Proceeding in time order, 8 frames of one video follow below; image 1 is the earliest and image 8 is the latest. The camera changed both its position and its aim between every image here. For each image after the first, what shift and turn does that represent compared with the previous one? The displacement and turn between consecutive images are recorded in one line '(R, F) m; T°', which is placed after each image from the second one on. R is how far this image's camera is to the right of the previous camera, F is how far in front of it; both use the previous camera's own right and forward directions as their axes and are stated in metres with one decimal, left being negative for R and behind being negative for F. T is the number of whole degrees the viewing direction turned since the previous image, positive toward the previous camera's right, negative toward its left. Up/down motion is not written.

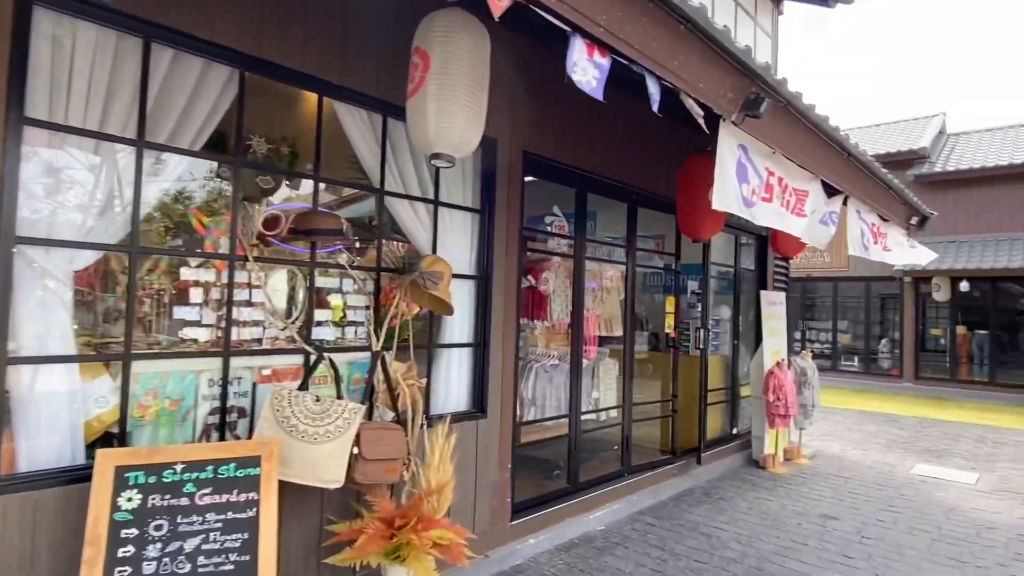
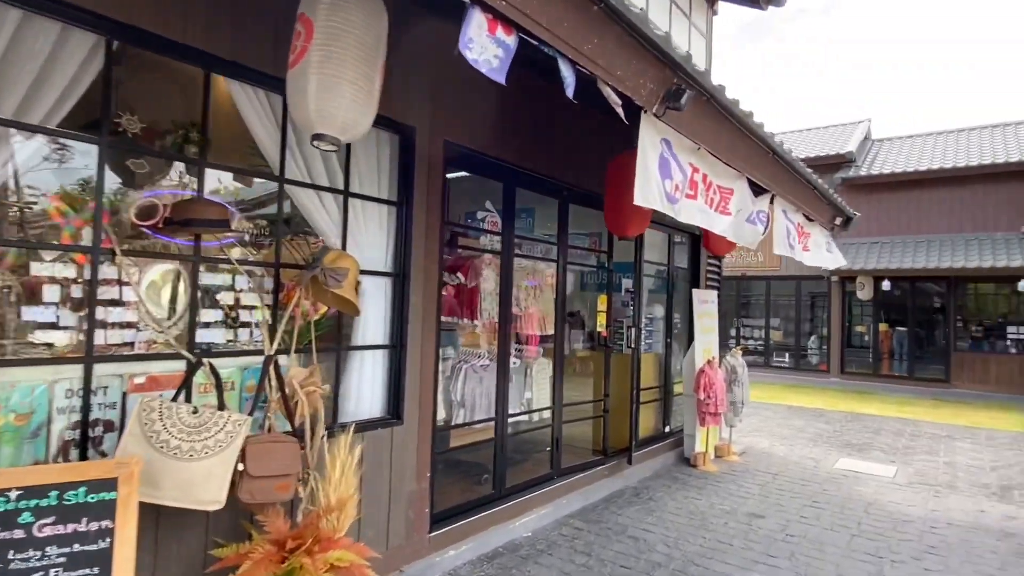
(+0.2, +0.2) m; +5°
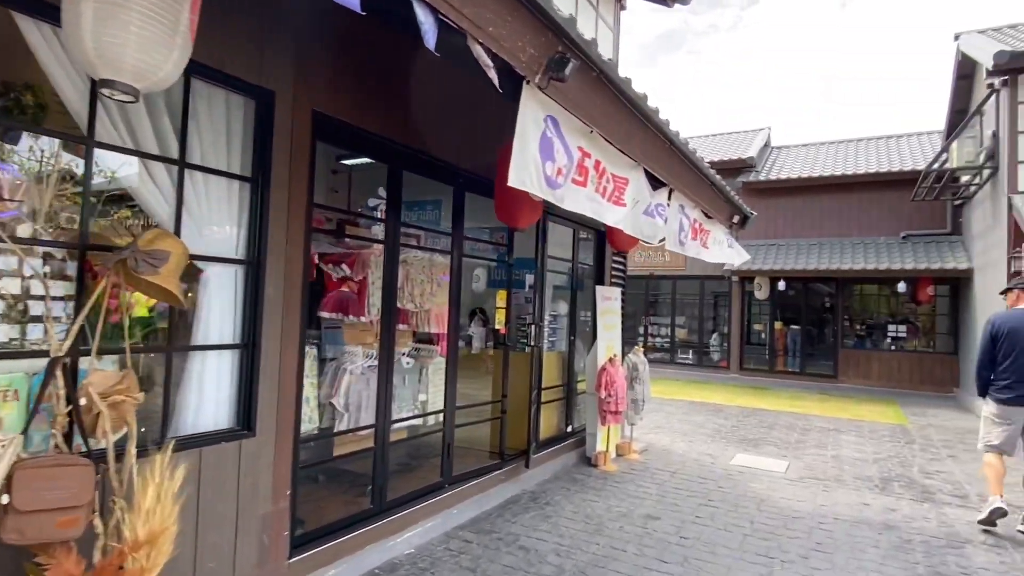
(+0.2, +0.3) m; +8°
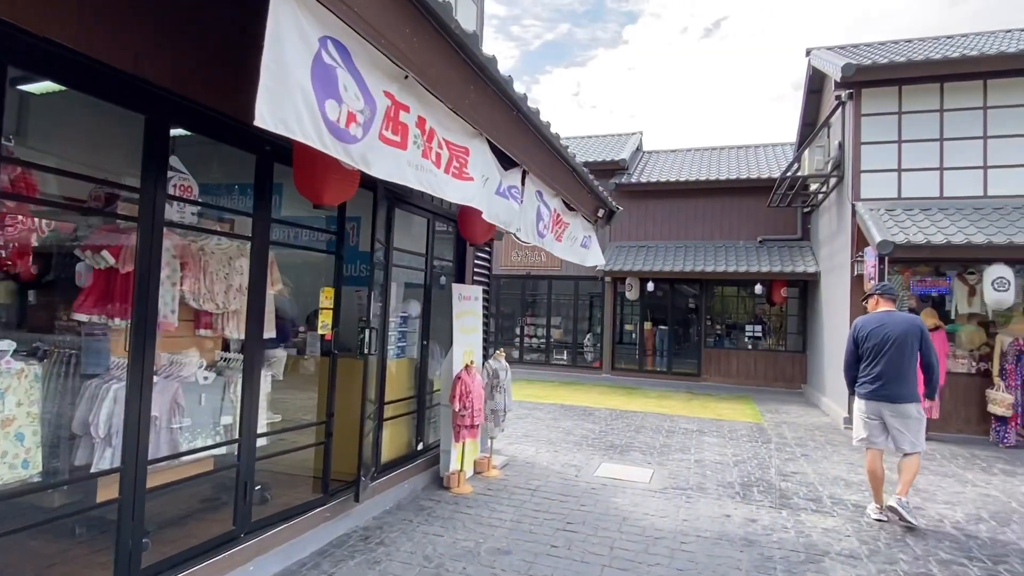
(+0.4, +0.7) m; +11°
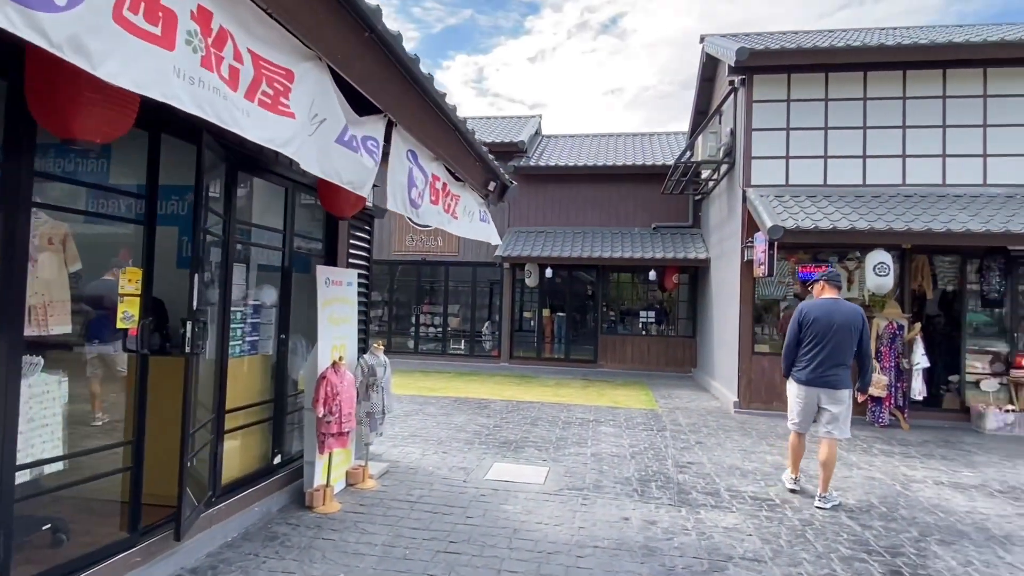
(+0.2, +0.6) m; +9°
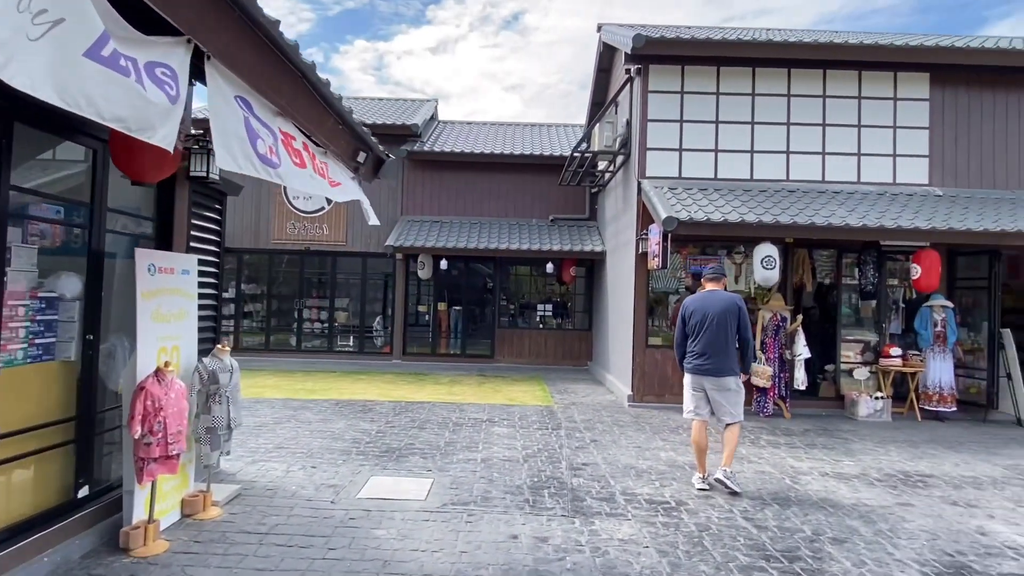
(+0.2, +0.6) m; +9°
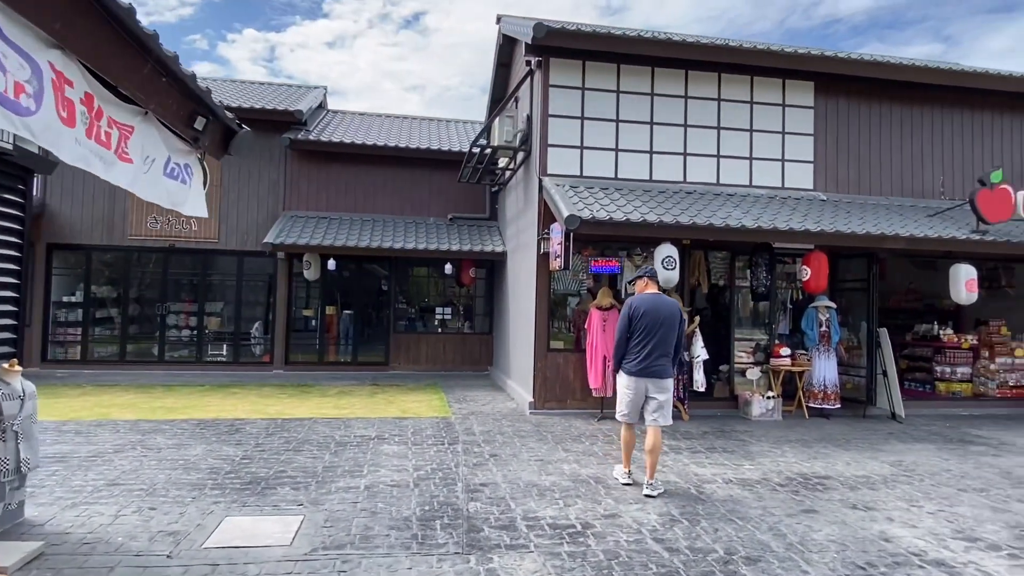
(+0.1, +0.6) m; +9°
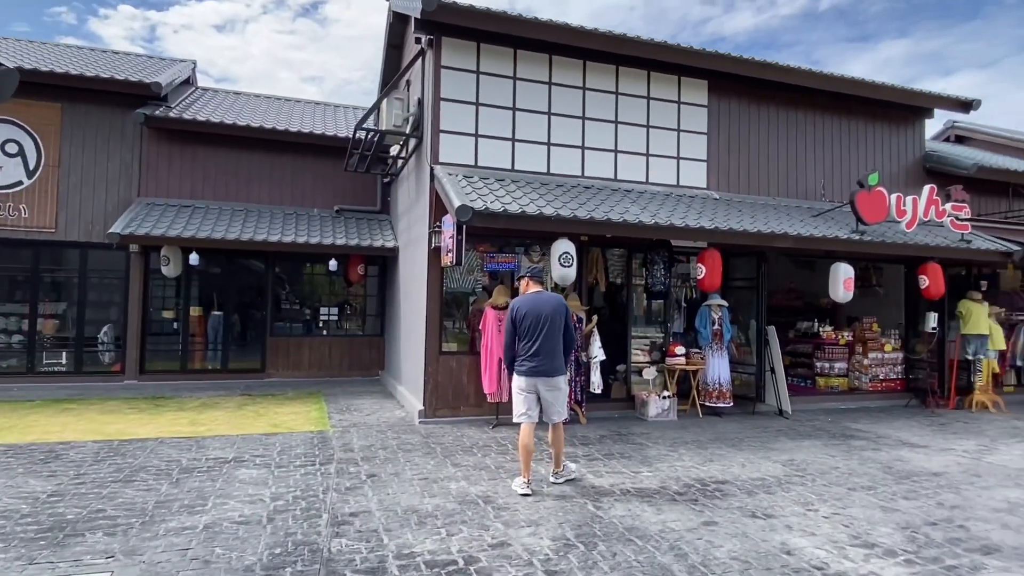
(+0.2, +0.6) m; +9°
